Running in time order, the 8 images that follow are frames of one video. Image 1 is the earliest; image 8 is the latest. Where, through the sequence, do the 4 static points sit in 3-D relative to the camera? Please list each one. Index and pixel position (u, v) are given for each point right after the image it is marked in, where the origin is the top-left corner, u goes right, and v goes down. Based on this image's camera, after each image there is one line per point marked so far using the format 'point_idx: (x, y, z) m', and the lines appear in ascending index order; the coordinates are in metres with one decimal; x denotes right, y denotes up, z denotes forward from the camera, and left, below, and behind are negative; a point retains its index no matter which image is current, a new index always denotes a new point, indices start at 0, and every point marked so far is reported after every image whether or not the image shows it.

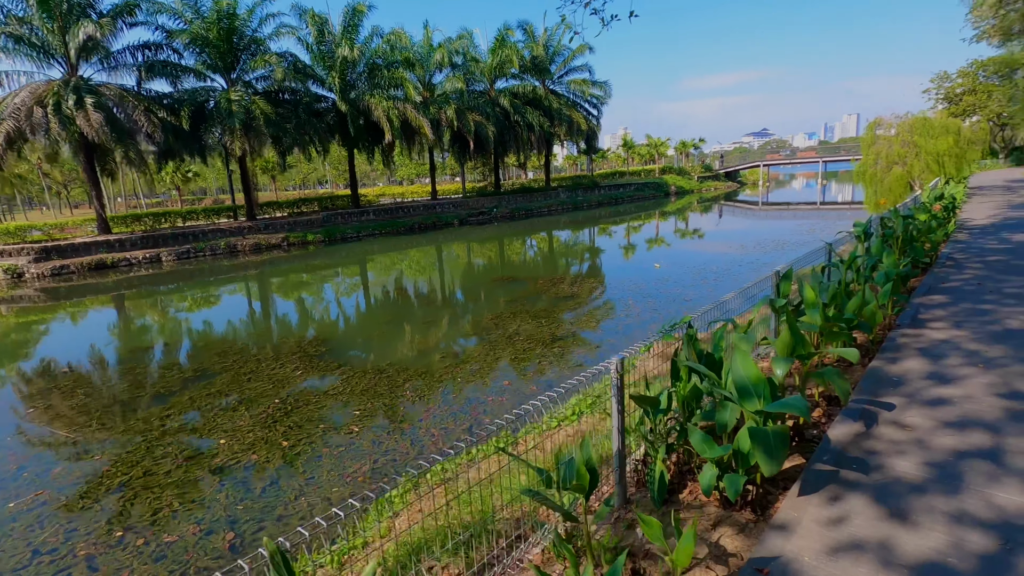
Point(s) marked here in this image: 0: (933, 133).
0: (+12.8, +4.7, +16.4) m
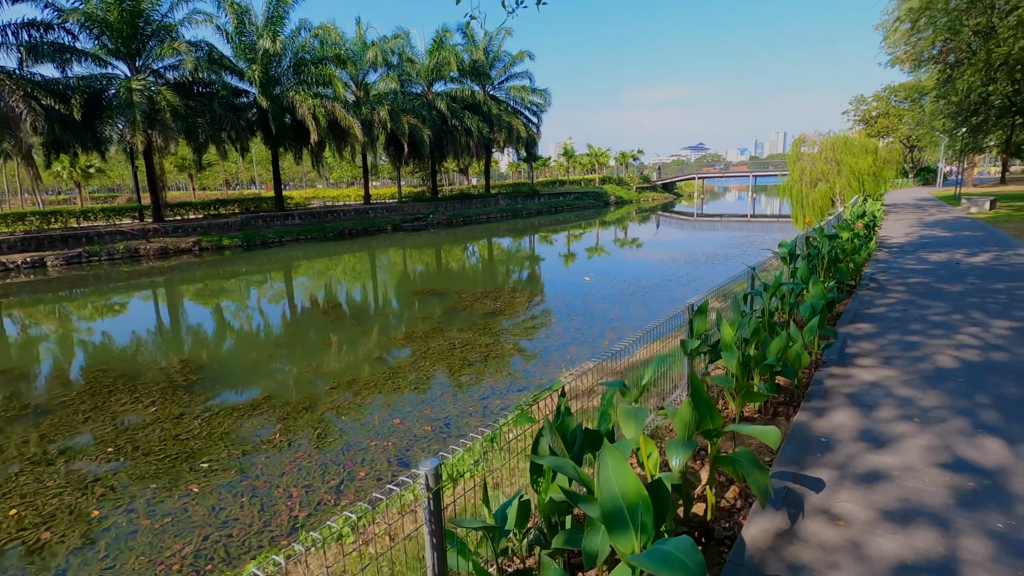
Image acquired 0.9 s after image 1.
0: (+10.7, +4.3, +16.9) m
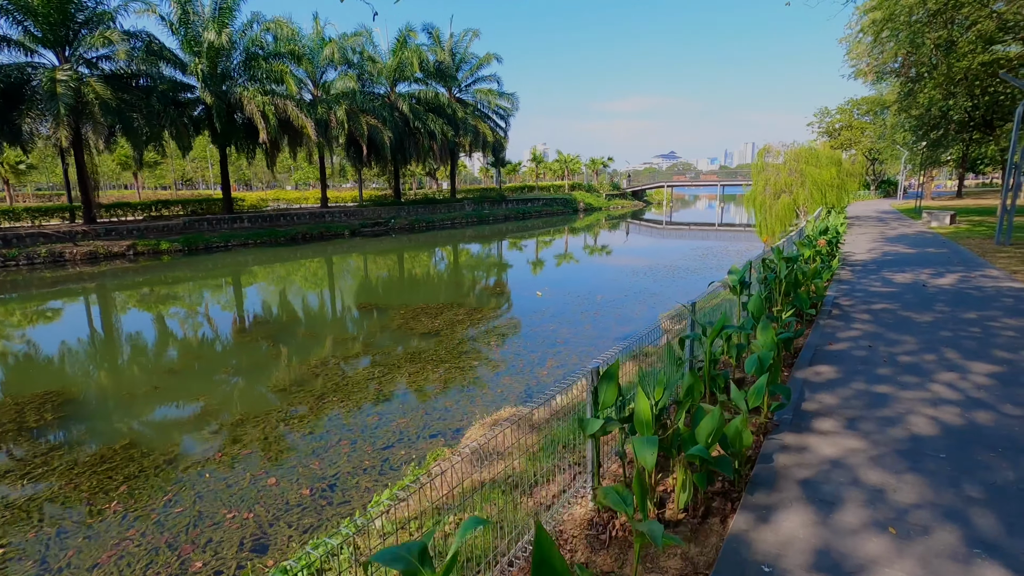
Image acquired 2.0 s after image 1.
0: (+9.3, +3.8, +16.5) m
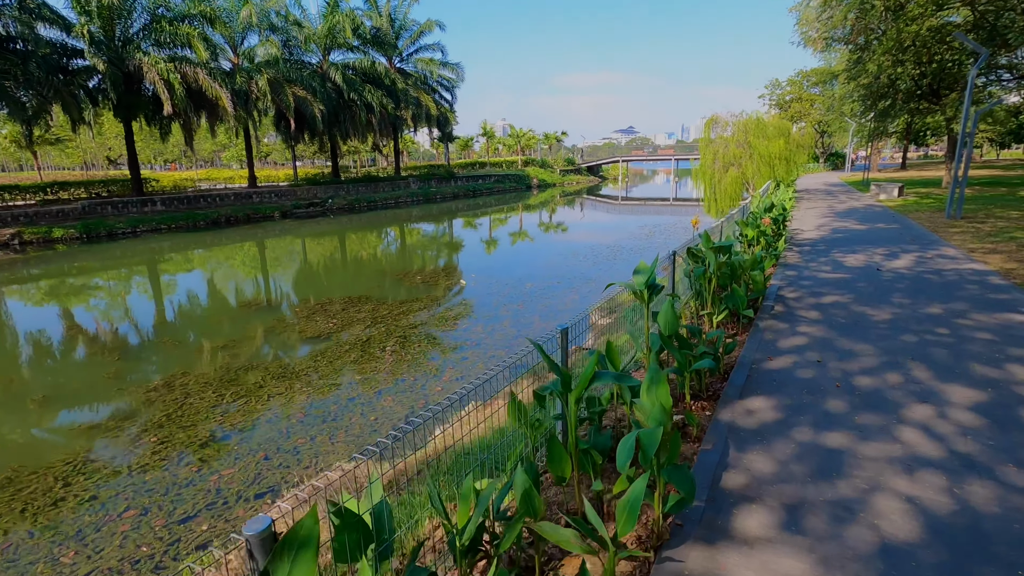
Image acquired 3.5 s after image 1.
0: (+7.3, +4.5, +15.6) m
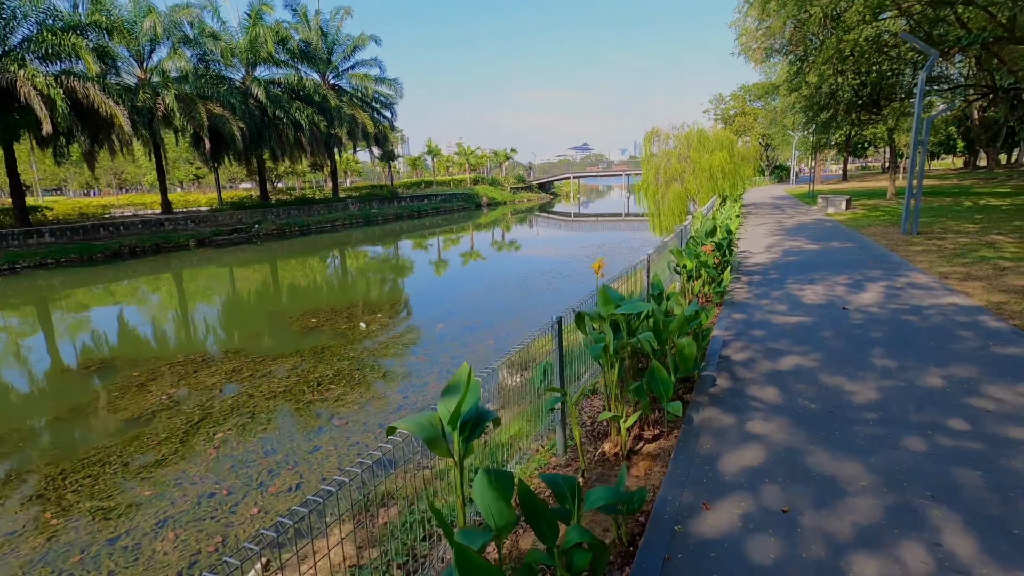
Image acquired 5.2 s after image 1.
0: (+5.3, +3.8, +14.6) m
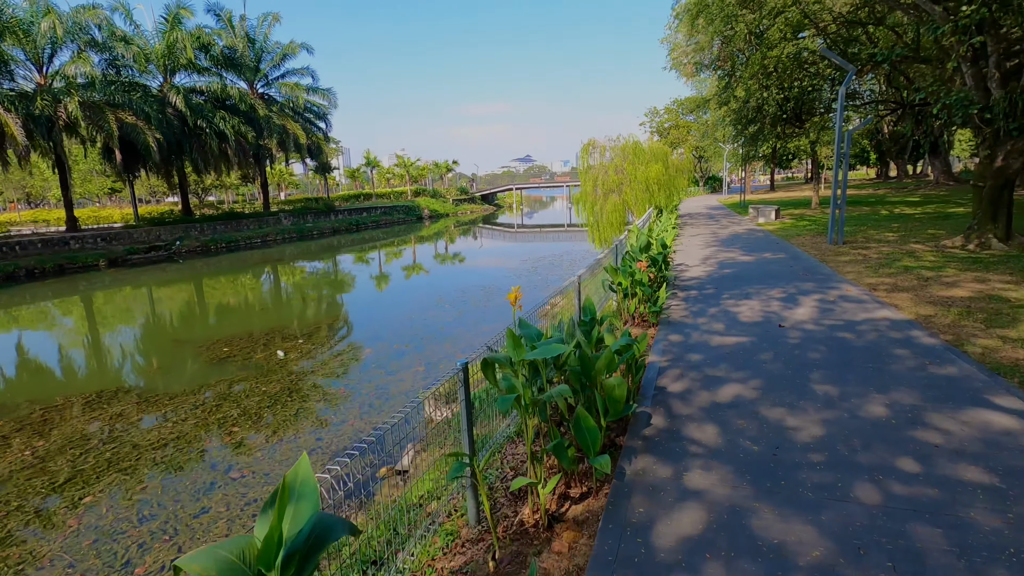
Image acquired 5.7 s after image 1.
0: (+3.5, +3.5, +14.7) m
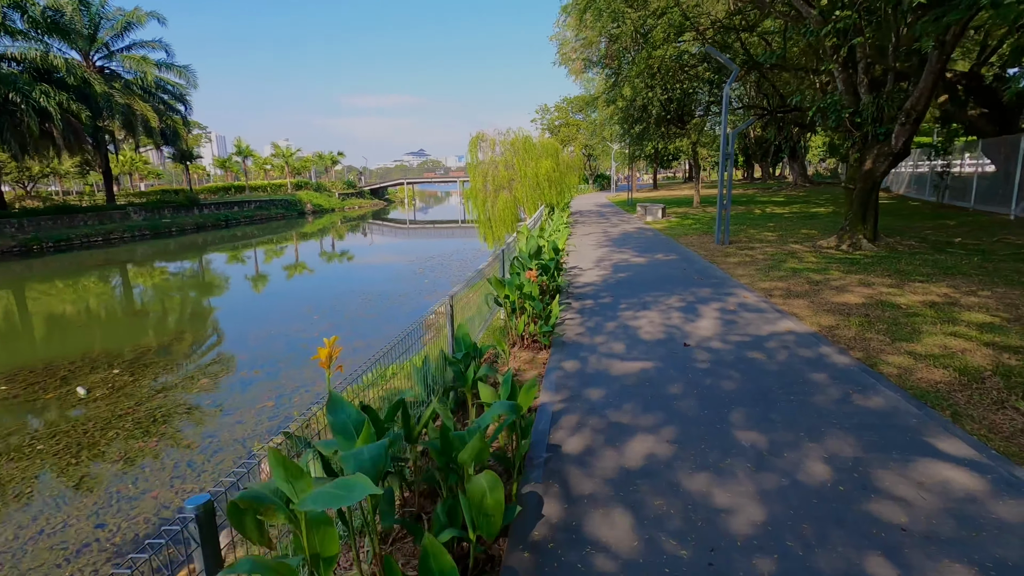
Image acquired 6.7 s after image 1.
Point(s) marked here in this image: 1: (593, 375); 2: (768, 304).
0: (+0.5, +3.5, +14.0) m
1: (+0.6, -0.6, +3.9) m
2: (+2.7, -0.2, +5.7) m
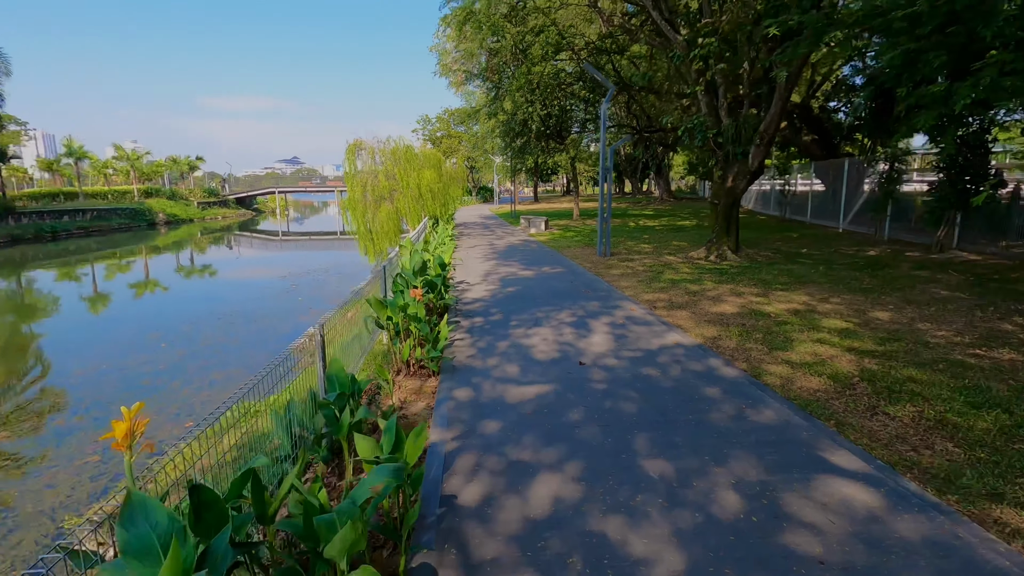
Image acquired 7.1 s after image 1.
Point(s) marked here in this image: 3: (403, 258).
0: (-2.5, +3.1, +13.5) m
1: (-0.2, -0.8, +3.6) m
2: (+1.5, -0.3, +5.8) m
3: (-1.3, +0.3, +6.2) m
